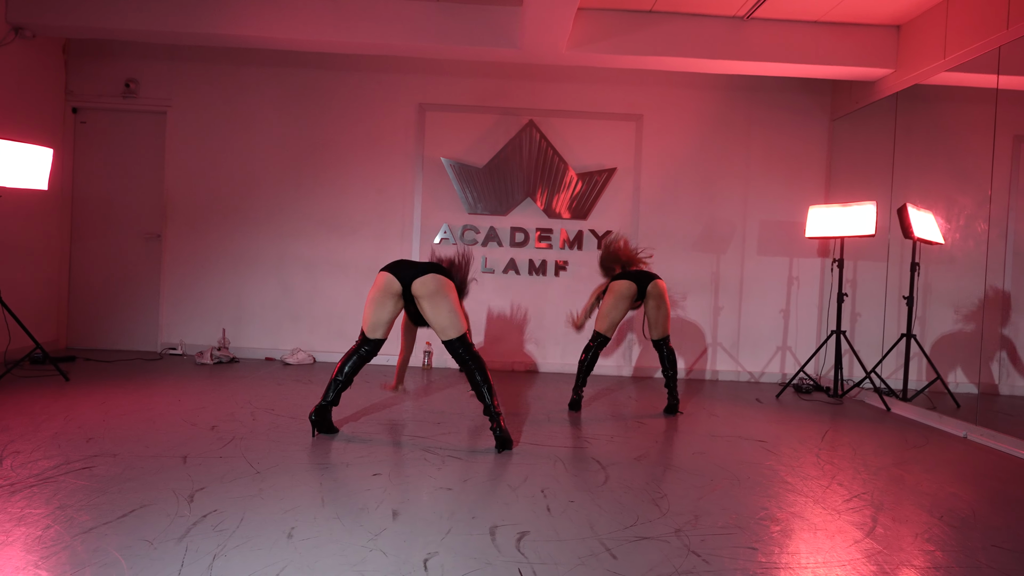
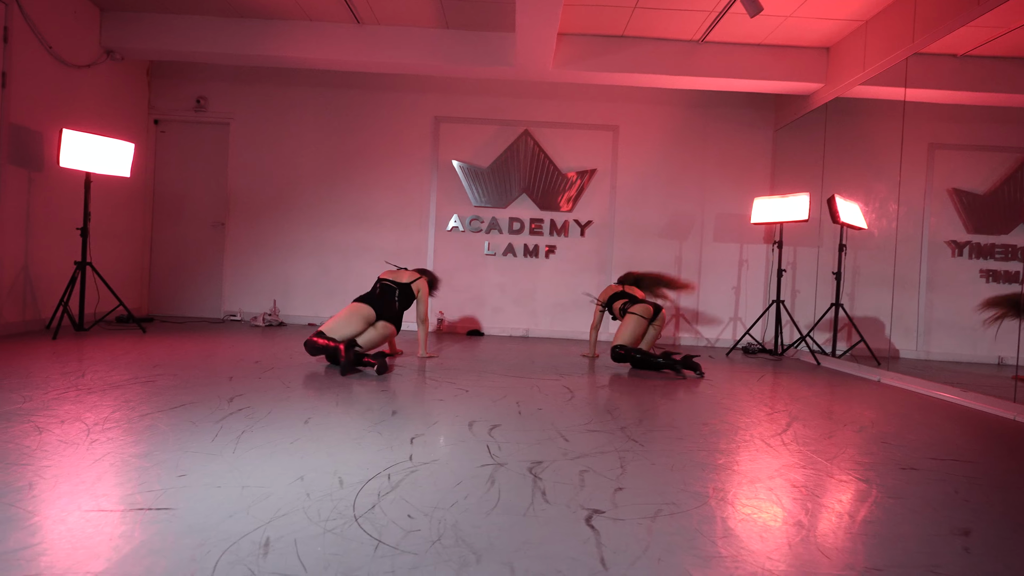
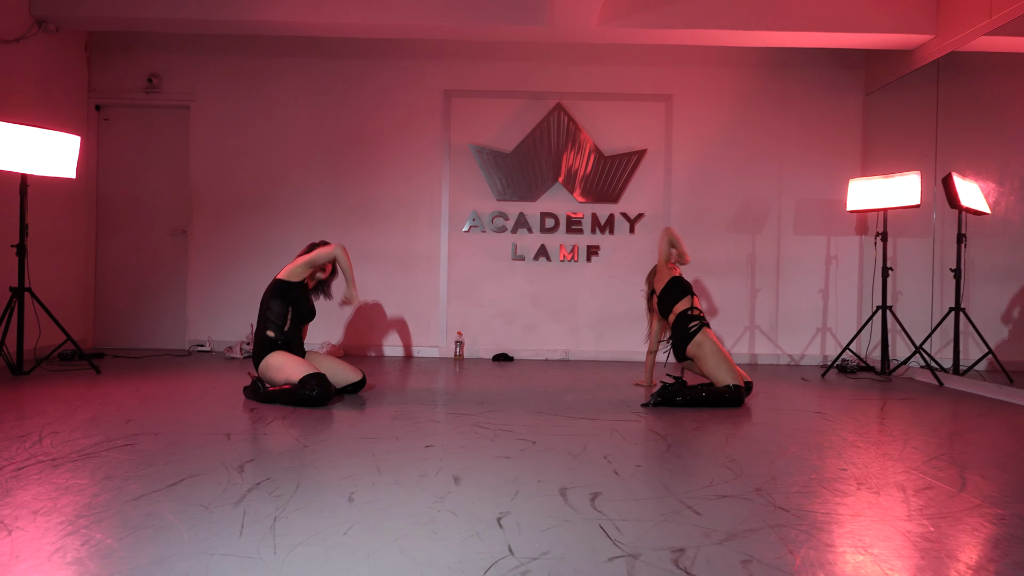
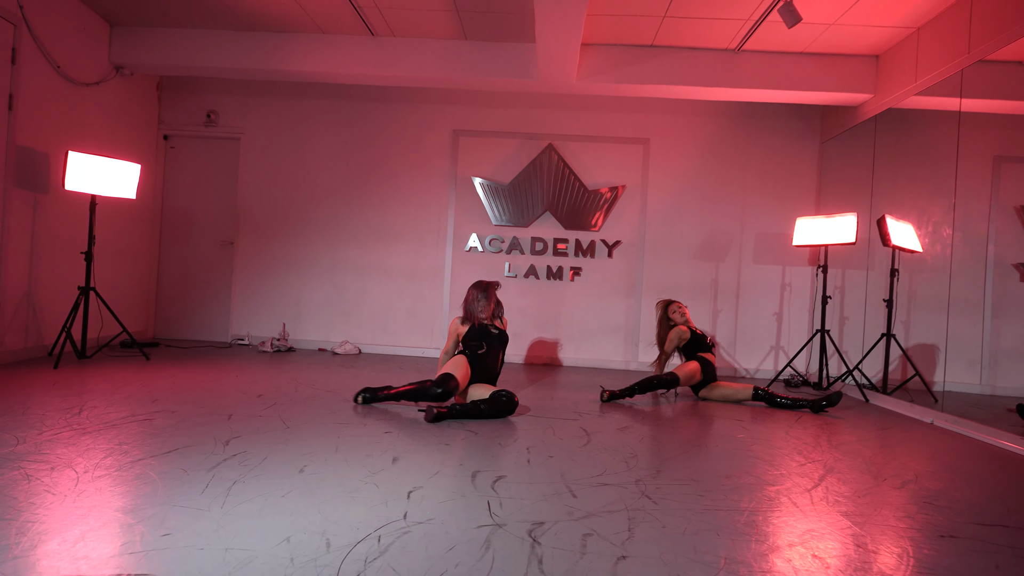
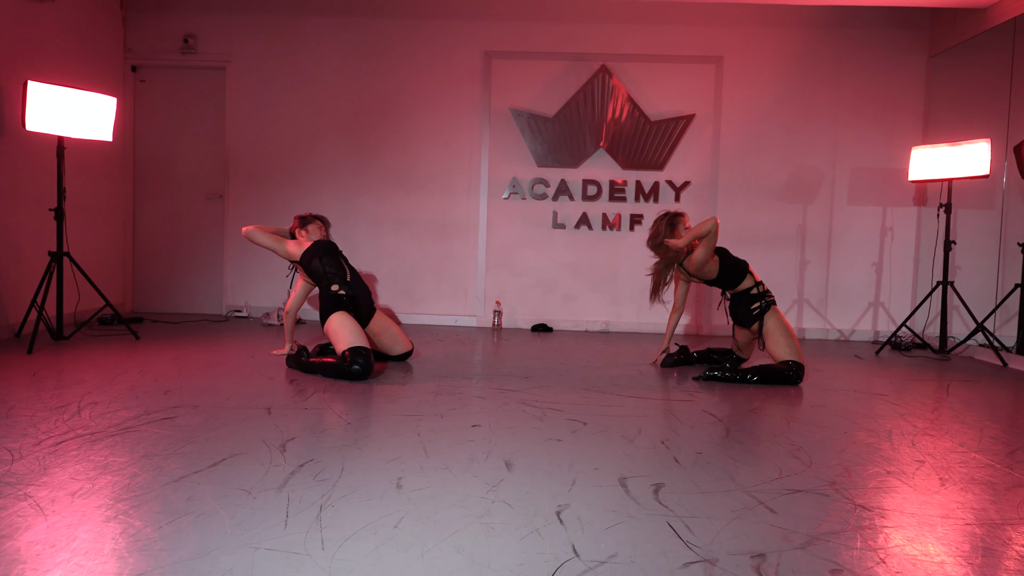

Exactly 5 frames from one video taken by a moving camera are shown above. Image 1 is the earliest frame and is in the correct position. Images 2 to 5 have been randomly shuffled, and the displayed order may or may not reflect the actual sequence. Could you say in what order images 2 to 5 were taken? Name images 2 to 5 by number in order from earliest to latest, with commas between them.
4, 2, 5, 3
